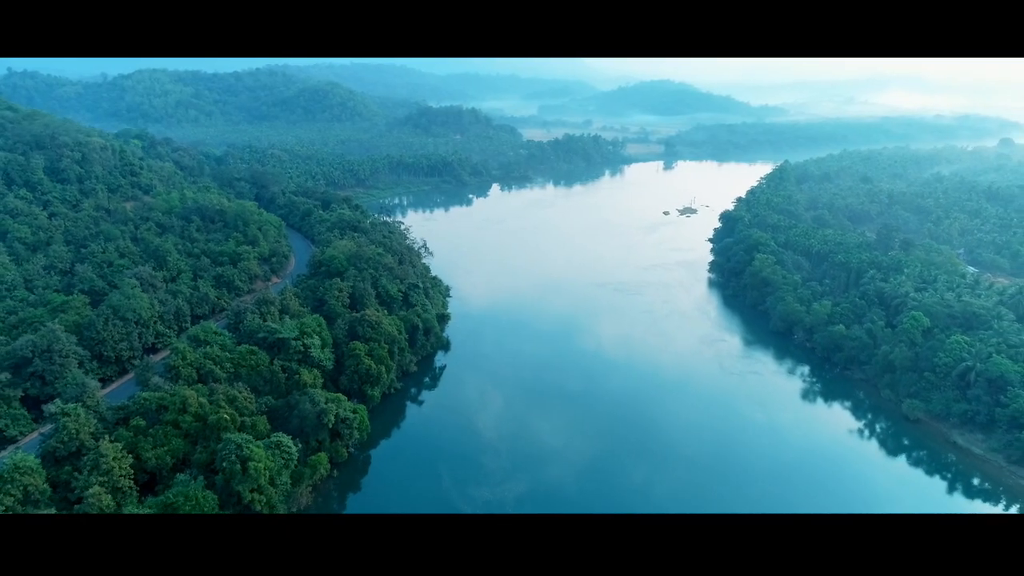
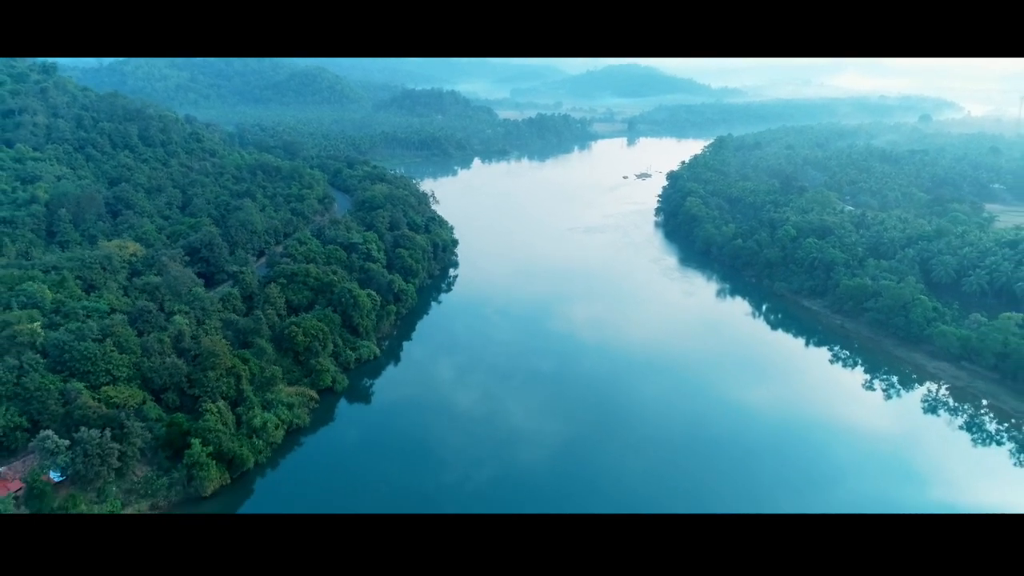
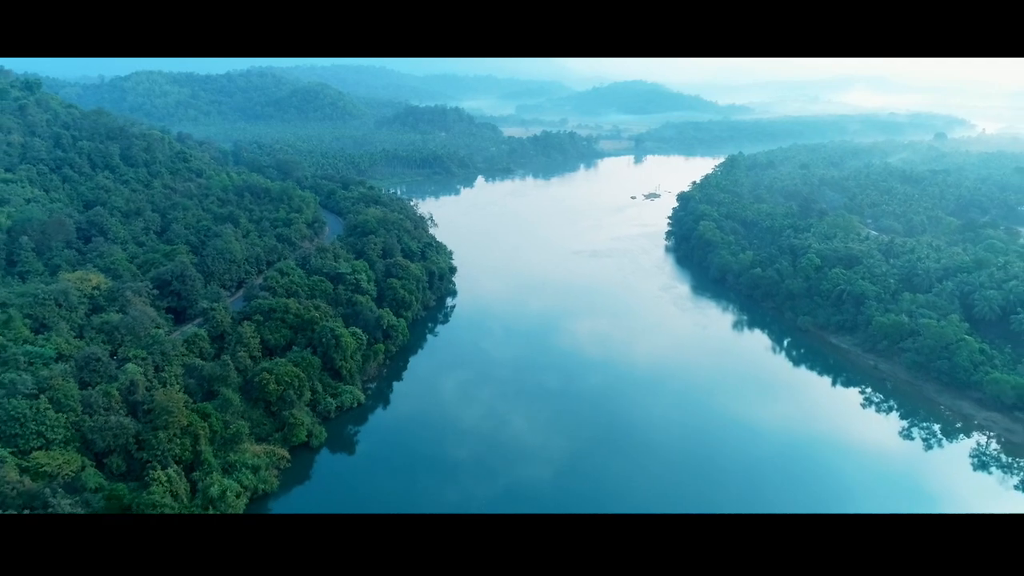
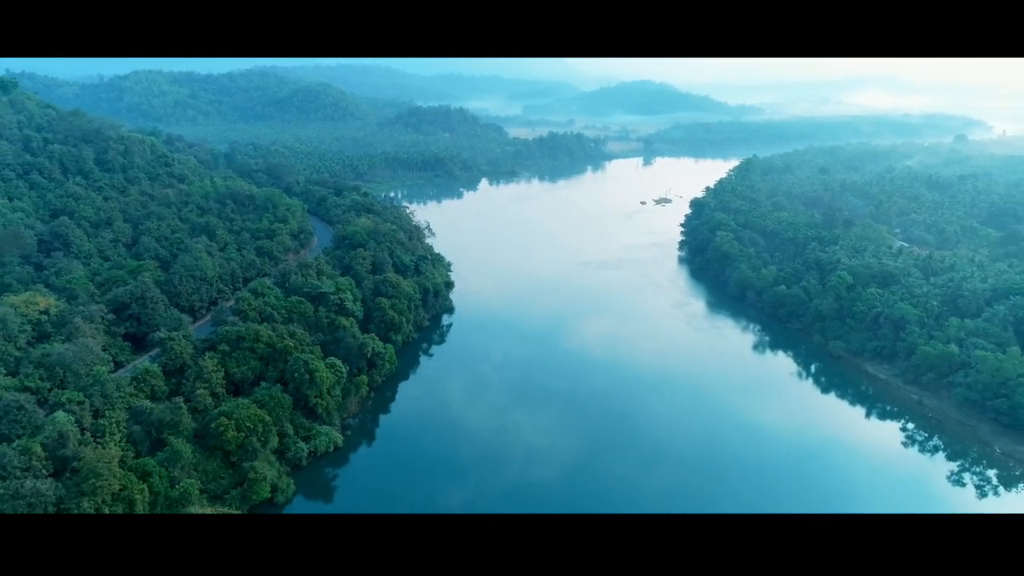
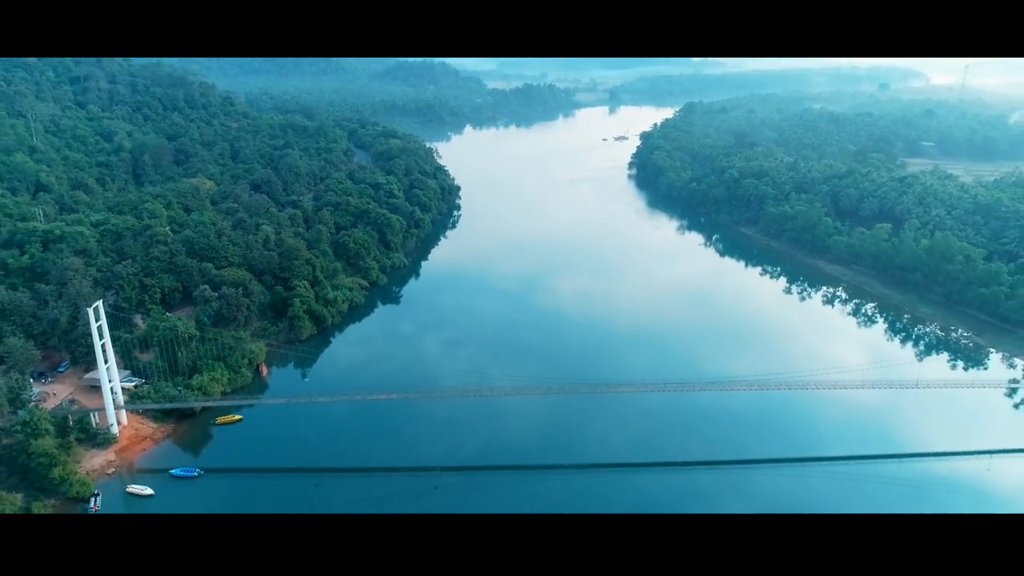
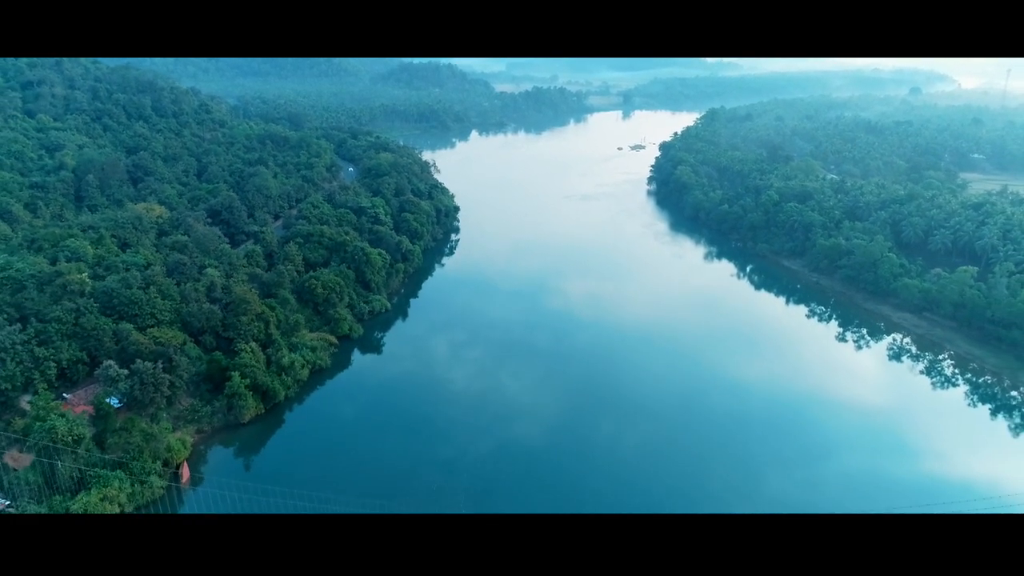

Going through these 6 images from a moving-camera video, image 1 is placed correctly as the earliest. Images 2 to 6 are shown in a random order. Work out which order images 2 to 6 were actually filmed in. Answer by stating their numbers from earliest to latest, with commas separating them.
4, 3, 2, 6, 5
